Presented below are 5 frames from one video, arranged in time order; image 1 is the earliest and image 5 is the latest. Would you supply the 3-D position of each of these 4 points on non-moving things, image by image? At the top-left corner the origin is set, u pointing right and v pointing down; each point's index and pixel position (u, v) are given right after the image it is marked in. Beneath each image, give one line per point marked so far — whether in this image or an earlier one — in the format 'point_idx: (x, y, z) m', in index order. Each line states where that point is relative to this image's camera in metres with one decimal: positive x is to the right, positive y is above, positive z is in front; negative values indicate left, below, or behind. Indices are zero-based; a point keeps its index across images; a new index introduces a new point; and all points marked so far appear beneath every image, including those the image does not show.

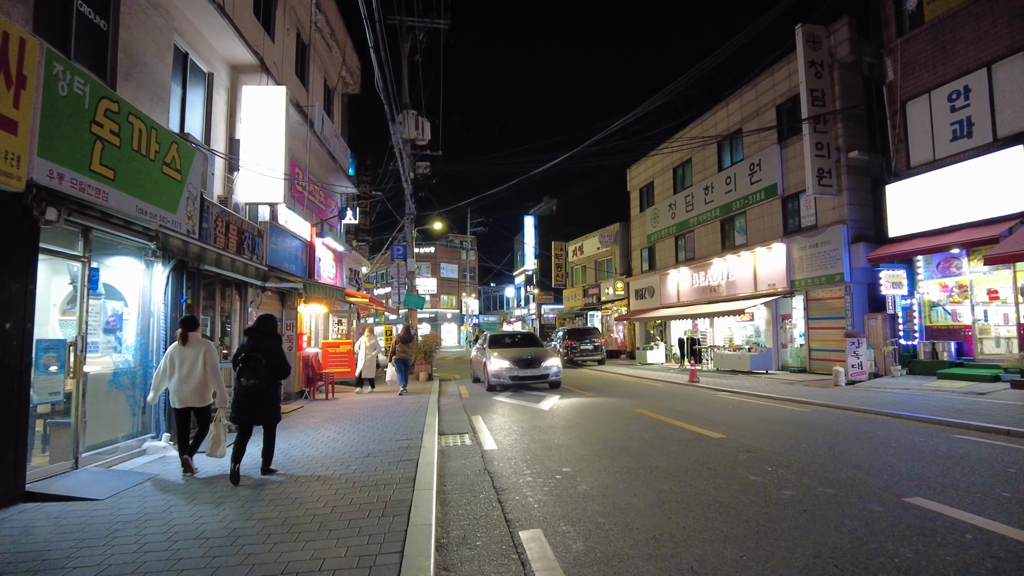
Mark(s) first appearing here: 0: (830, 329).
0: (+8.1, -1.0, +16.5) m
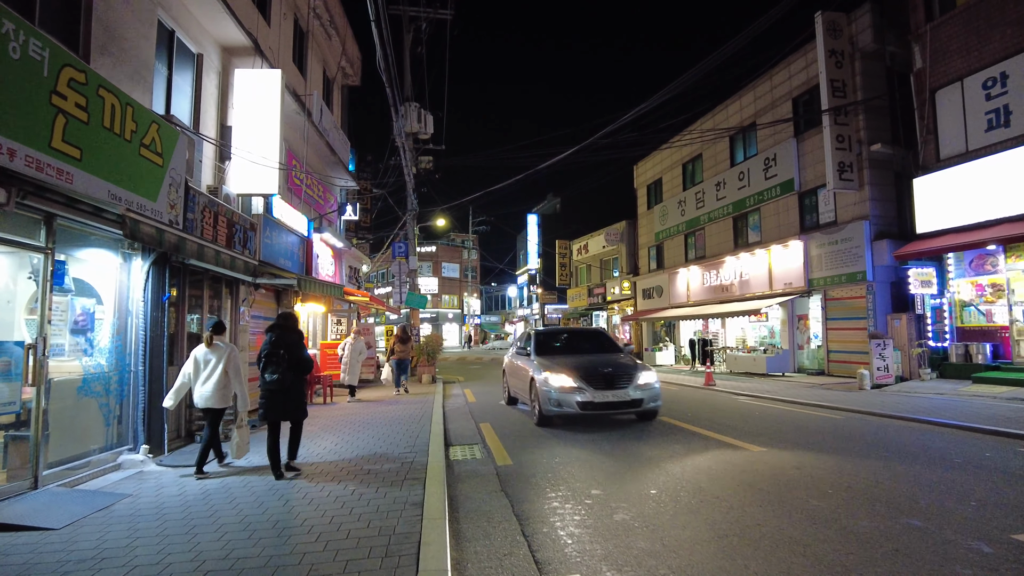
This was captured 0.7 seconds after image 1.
0: (+8.2, -1.0, +15.8) m
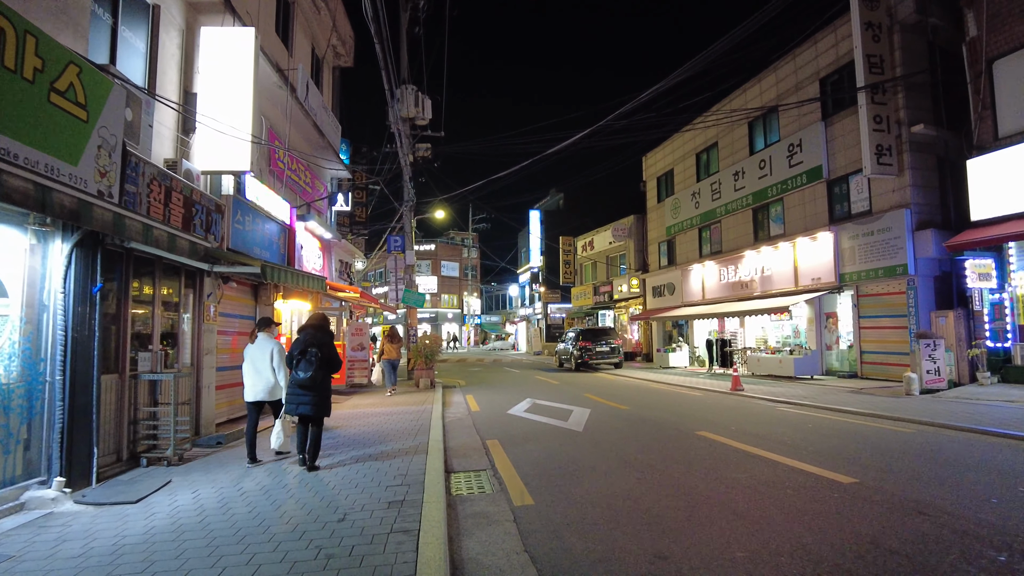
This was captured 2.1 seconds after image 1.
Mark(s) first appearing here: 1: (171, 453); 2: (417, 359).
0: (+8.4, -0.9, +14.5) m
1: (-3.3, -1.6, +6.3) m
2: (-2.3, -1.7, +15.5) m
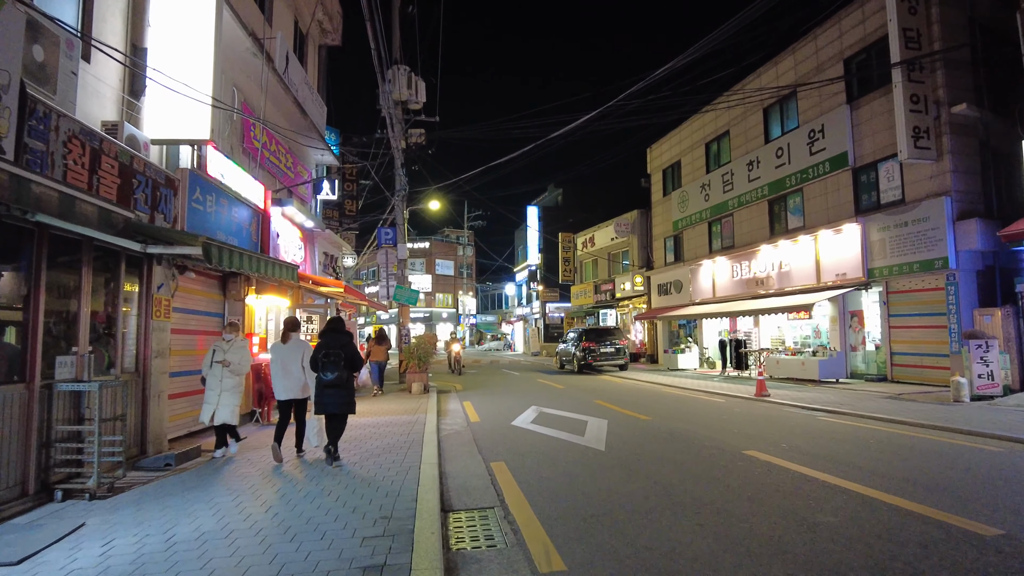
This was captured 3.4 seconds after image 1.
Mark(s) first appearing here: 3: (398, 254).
0: (+8.4, -0.8, +13.2) m
1: (-3.2, -1.5, +5.0) m
2: (-2.2, -1.6, +14.2) m
3: (-3.2, +1.0, +18.3) m
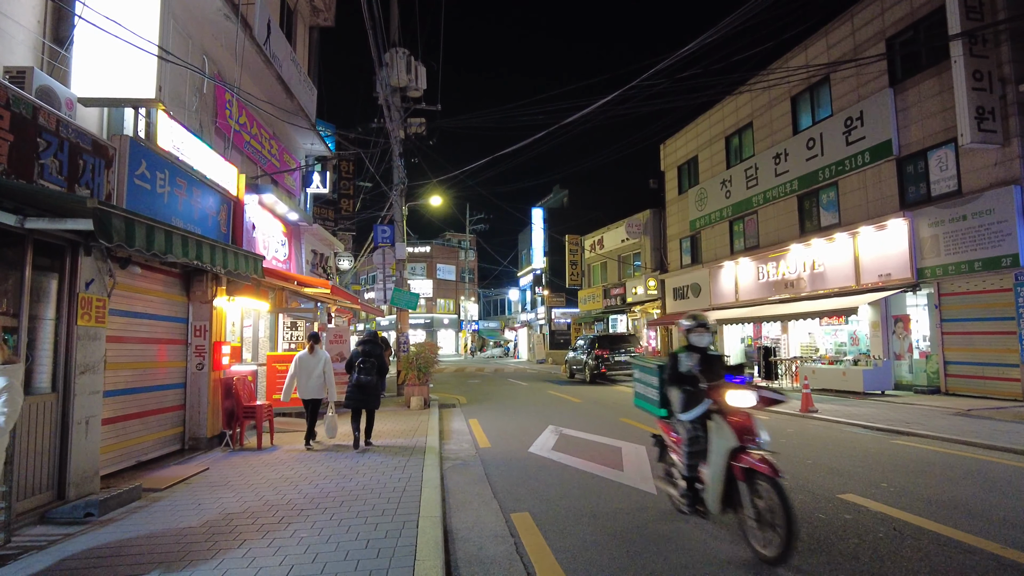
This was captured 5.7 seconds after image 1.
0: (+8.6, -0.8, +11.7) m
1: (-3.0, -1.5, +3.5) m
2: (-2.0, -1.6, +12.7) m
3: (-3.0, +0.9, +16.9) m
